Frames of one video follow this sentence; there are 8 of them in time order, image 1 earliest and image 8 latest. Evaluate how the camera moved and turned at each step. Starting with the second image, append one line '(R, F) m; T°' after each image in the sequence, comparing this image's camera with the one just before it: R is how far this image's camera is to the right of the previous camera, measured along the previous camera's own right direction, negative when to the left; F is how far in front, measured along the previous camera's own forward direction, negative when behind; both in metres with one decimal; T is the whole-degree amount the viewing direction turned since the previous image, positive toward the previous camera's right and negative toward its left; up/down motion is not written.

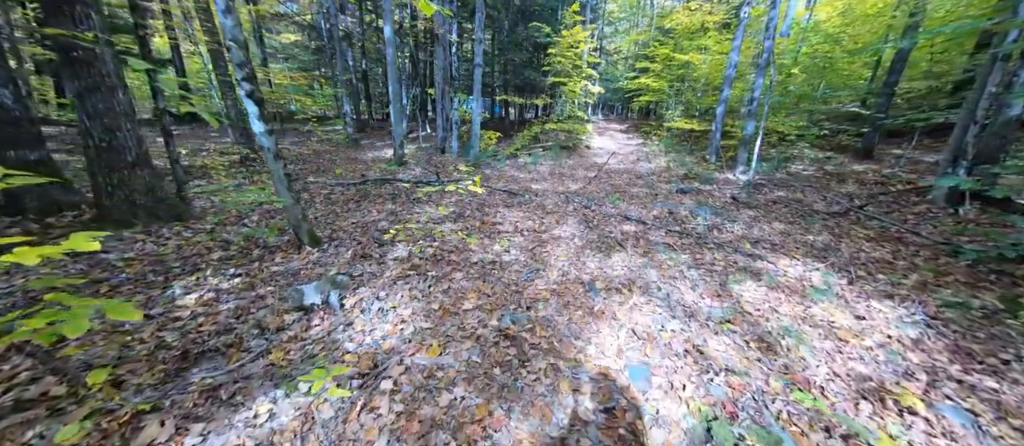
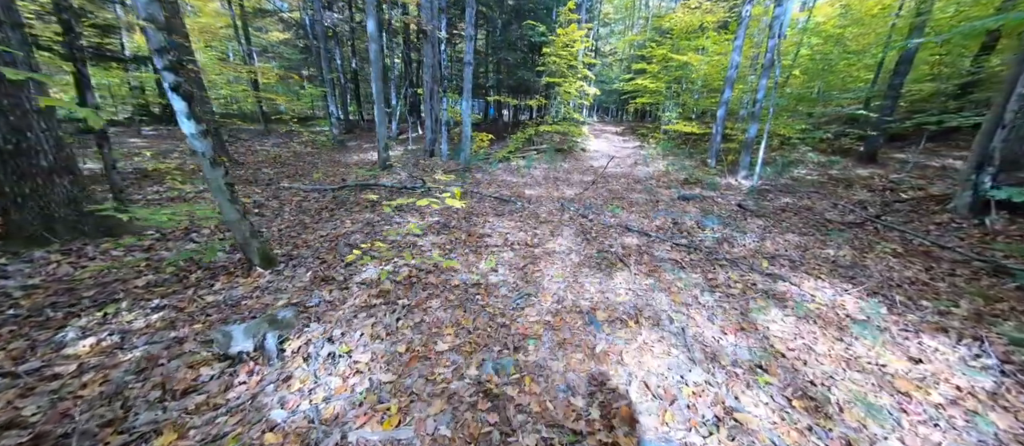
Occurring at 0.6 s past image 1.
(+0.1, +0.7) m; +1°
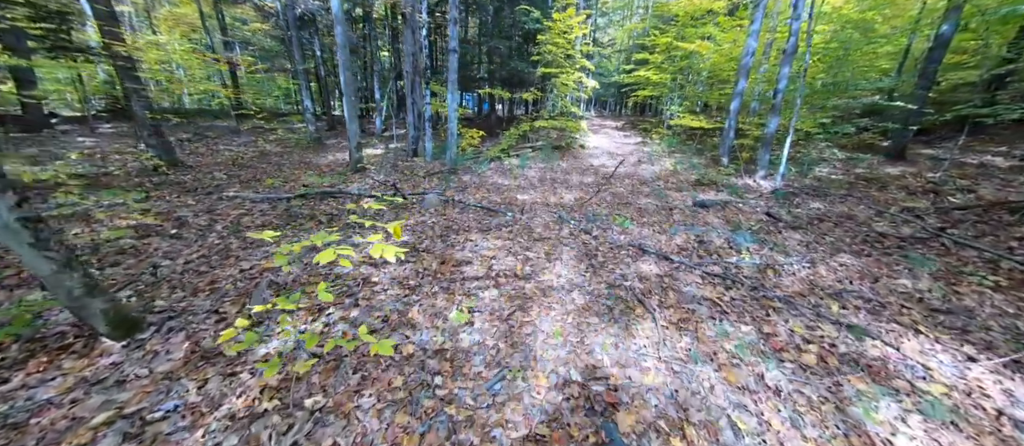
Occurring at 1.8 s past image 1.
(+0.2, +1.5) m; 0°
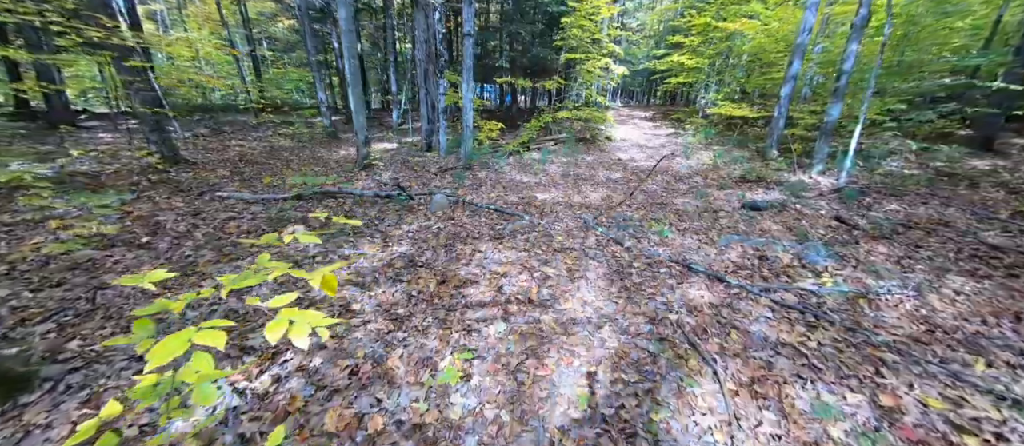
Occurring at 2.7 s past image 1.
(+0.1, +1.0) m; -4°
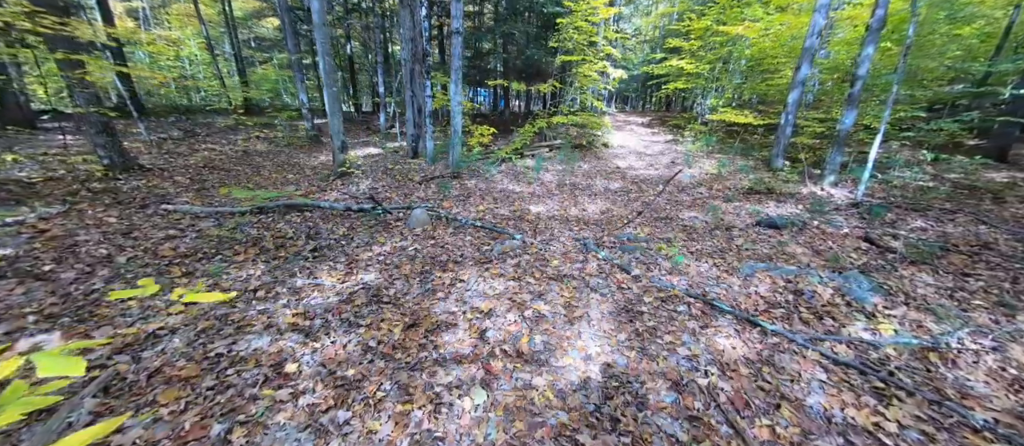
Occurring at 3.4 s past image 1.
(+0.1, +0.8) m; +1°
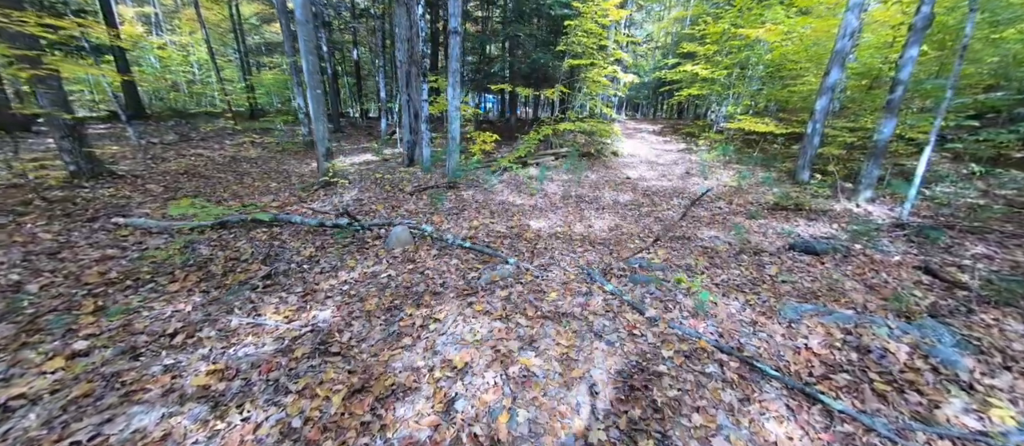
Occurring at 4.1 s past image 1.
(+0.2, +0.8) m; -1°
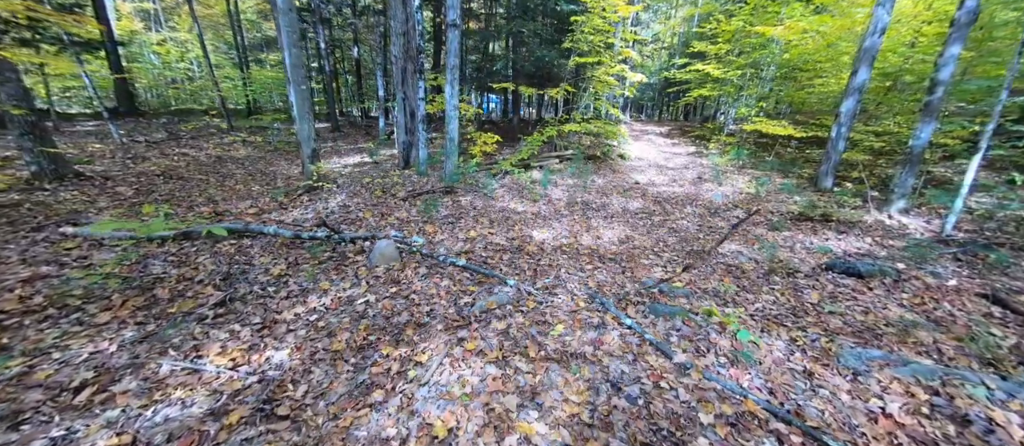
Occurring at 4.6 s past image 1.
(0.0, +0.7) m; 0°
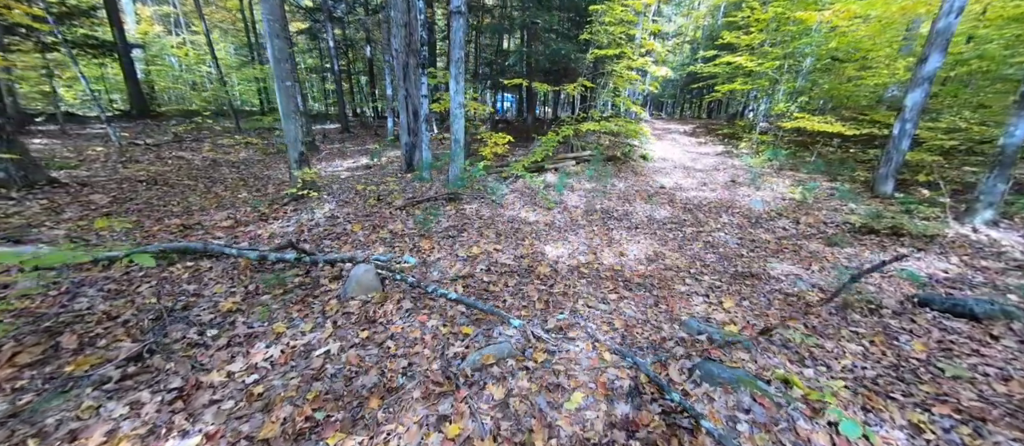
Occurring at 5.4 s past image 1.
(+0.1, +1.0) m; -3°
